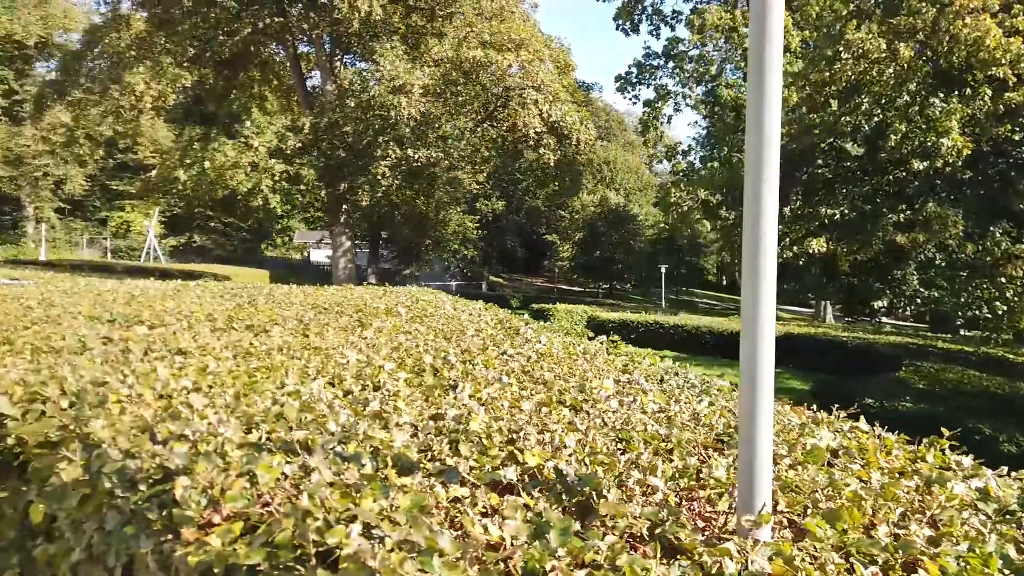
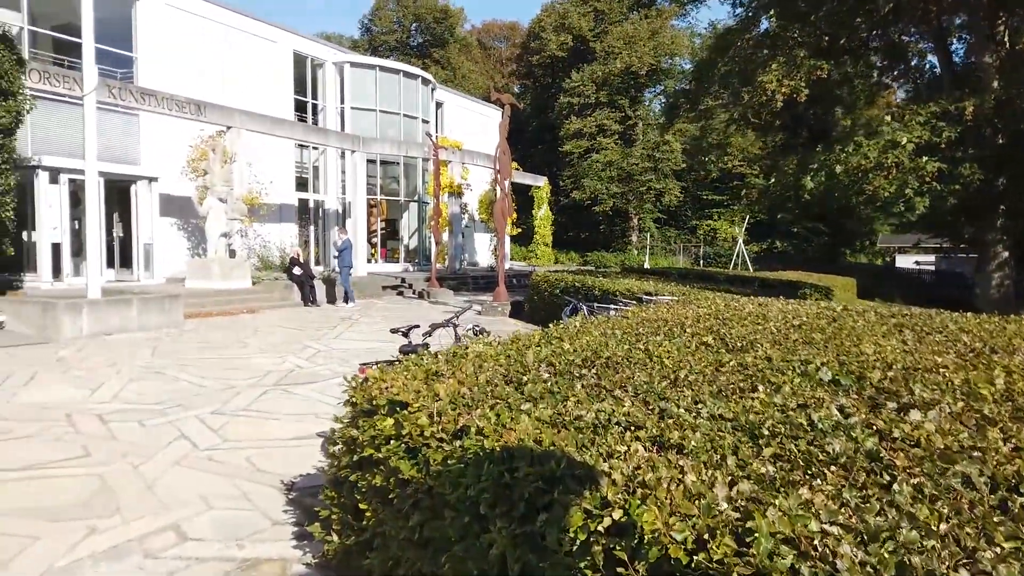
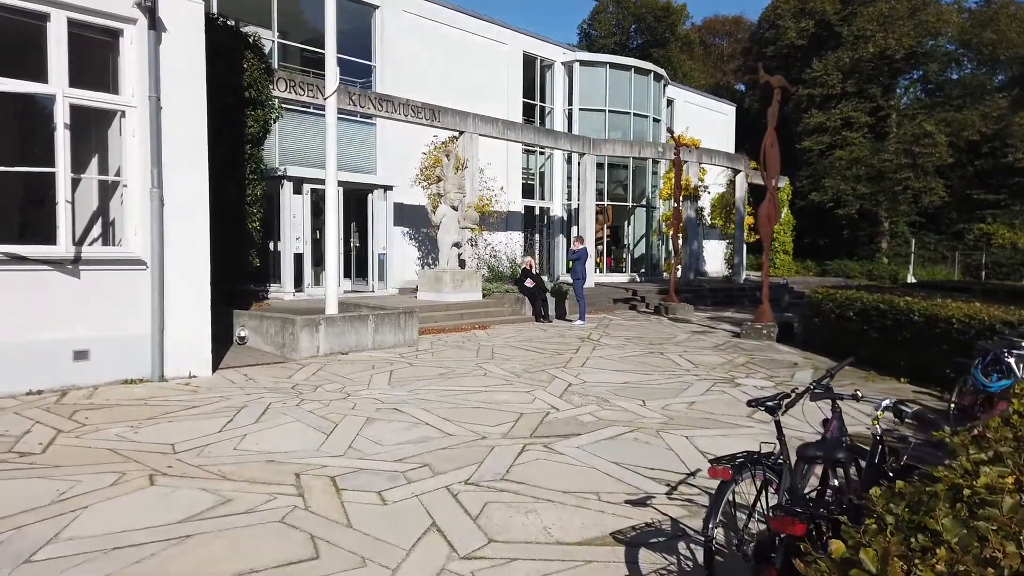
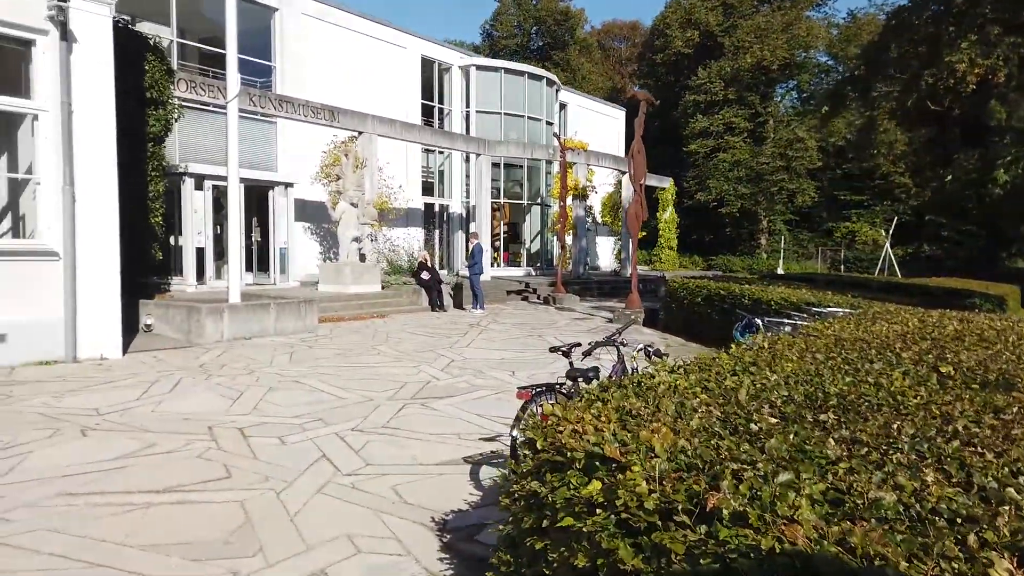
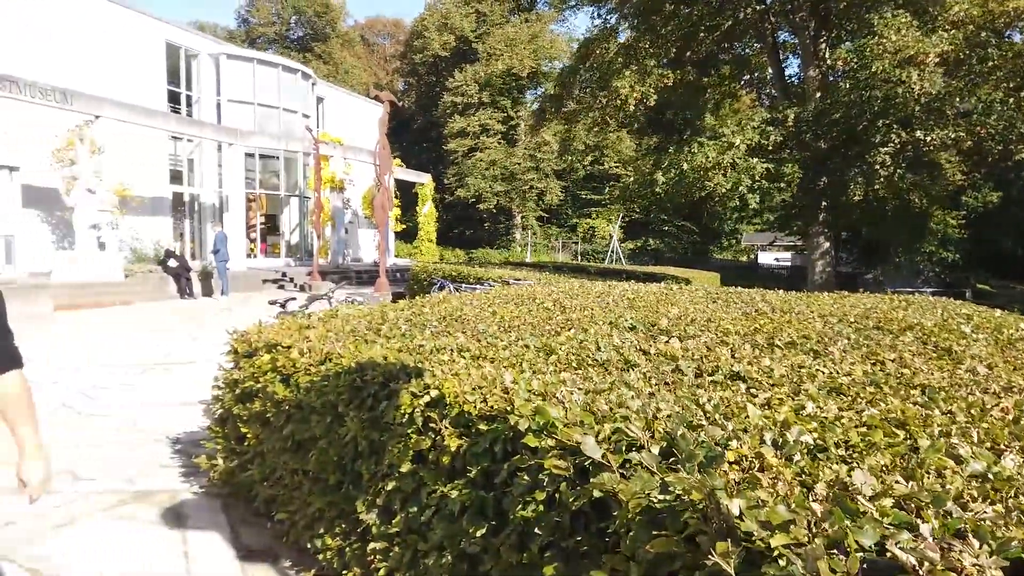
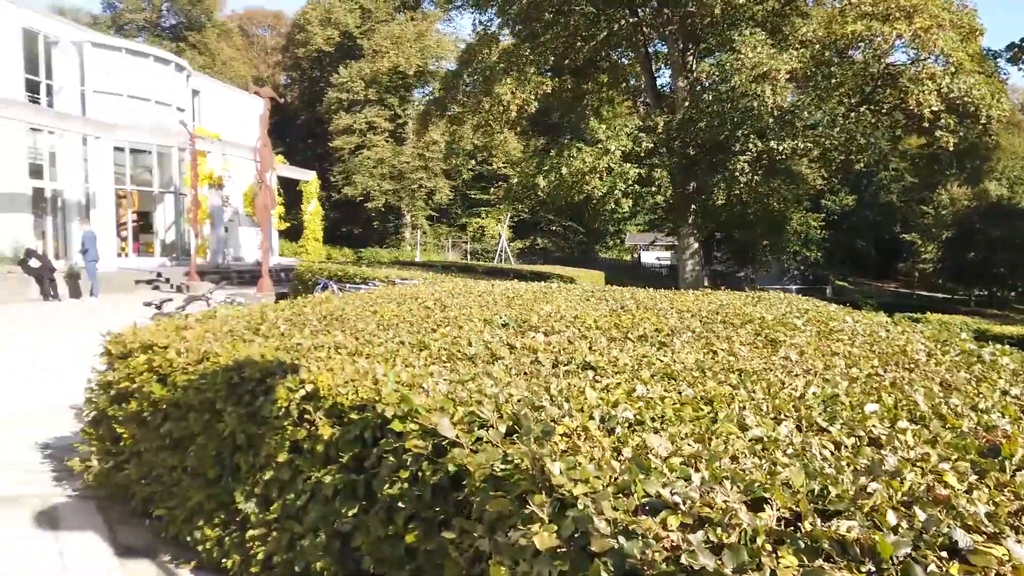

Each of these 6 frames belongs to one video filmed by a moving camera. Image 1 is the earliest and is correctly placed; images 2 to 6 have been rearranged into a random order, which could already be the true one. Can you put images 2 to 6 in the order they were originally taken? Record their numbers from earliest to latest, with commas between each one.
6, 5, 2, 4, 3
